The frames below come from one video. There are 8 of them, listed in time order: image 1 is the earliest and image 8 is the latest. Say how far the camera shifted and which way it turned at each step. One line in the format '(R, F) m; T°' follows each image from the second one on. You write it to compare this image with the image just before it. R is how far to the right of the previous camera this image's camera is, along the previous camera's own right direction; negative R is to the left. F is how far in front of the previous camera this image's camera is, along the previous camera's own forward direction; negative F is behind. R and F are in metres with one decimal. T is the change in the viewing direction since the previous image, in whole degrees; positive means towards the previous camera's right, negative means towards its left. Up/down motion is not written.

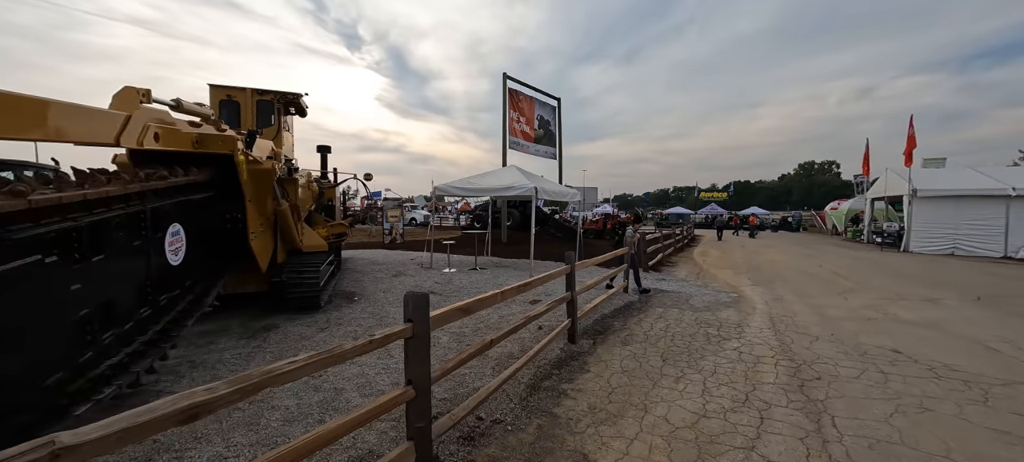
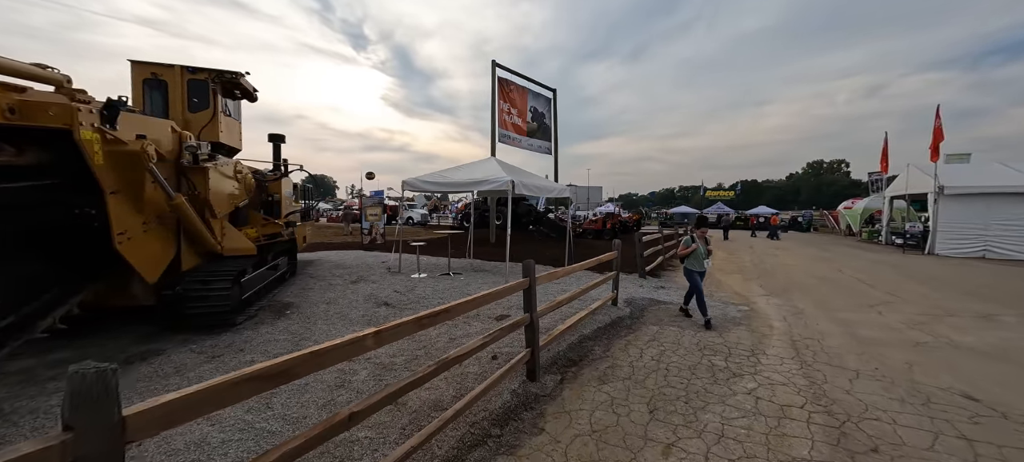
(+0.6, +1.0) m; -1°
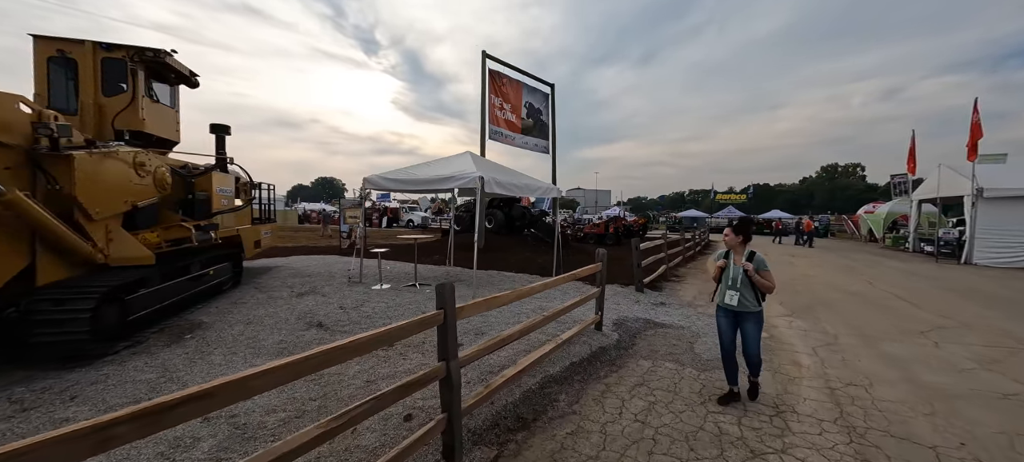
(+0.6, +1.0) m; -1°
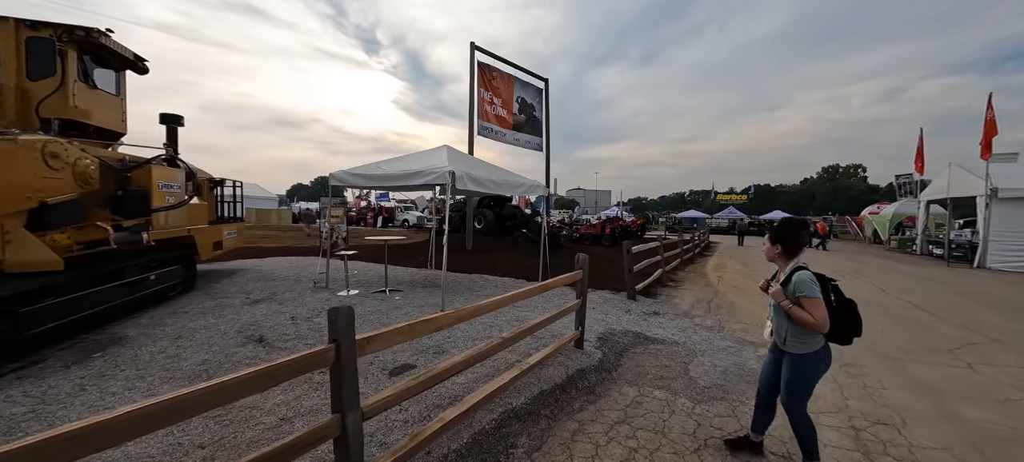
(+0.4, +0.6) m; 0°
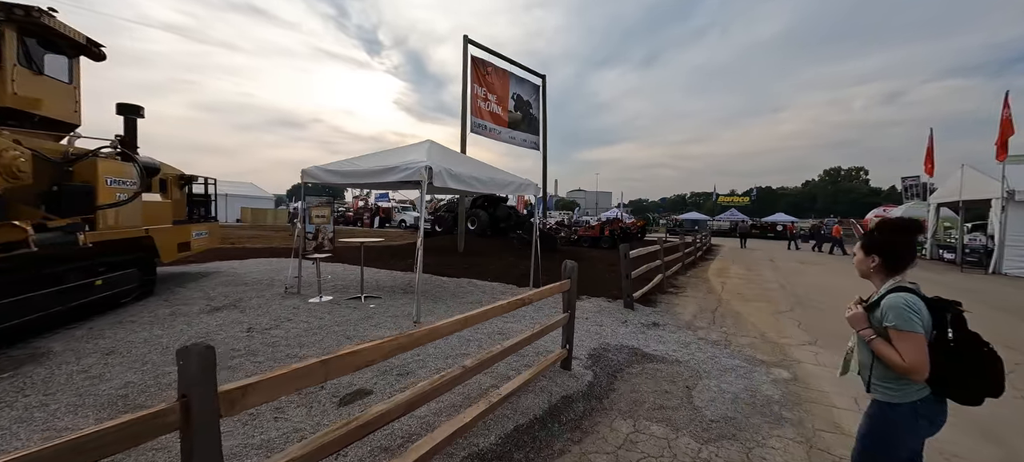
(+0.2, +0.5) m; 0°
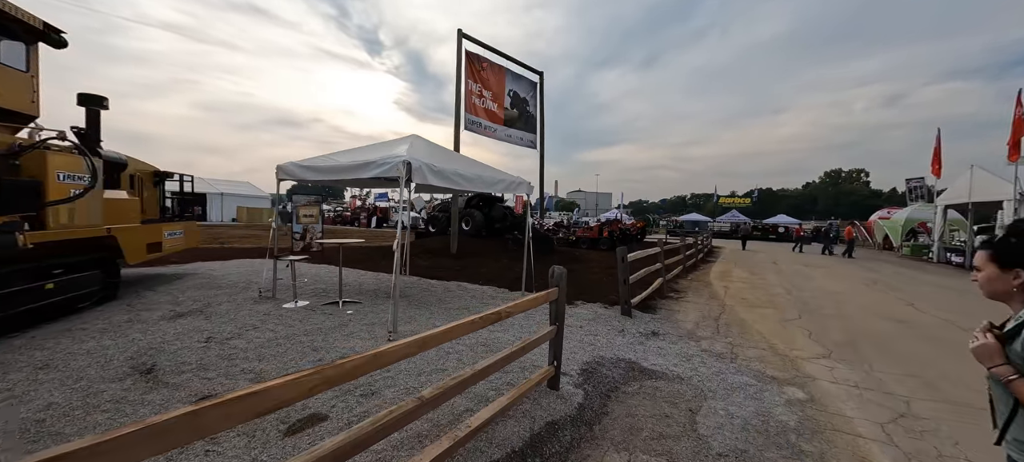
(+0.2, +0.4) m; 0°
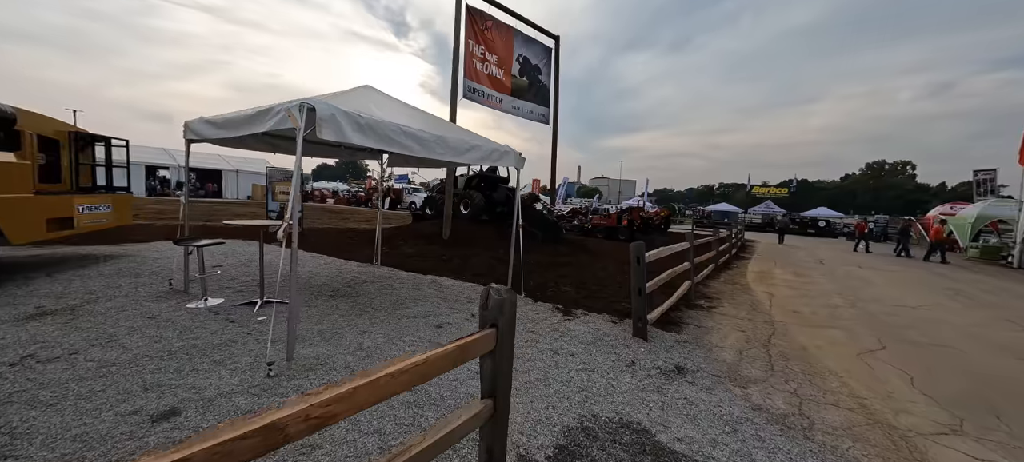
(+0.5, +1.4) m; -3°
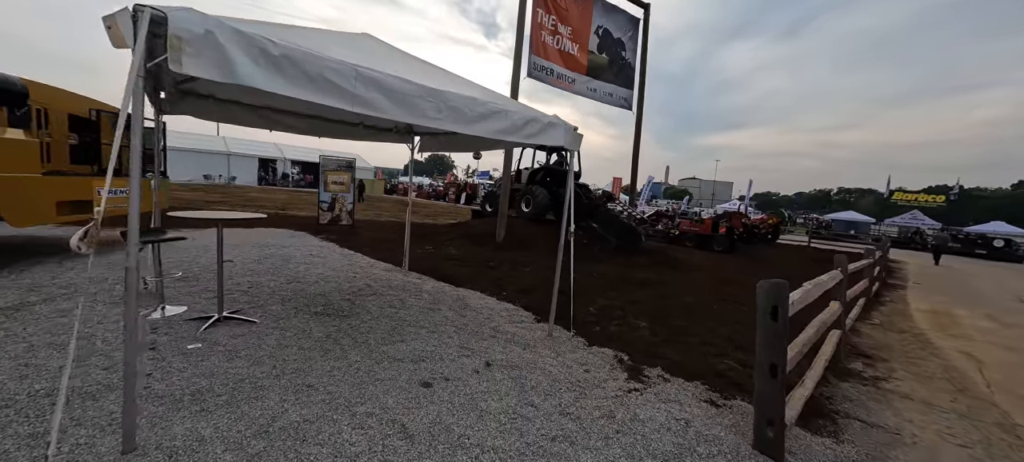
(+0.3, +1.5) m; -12°
